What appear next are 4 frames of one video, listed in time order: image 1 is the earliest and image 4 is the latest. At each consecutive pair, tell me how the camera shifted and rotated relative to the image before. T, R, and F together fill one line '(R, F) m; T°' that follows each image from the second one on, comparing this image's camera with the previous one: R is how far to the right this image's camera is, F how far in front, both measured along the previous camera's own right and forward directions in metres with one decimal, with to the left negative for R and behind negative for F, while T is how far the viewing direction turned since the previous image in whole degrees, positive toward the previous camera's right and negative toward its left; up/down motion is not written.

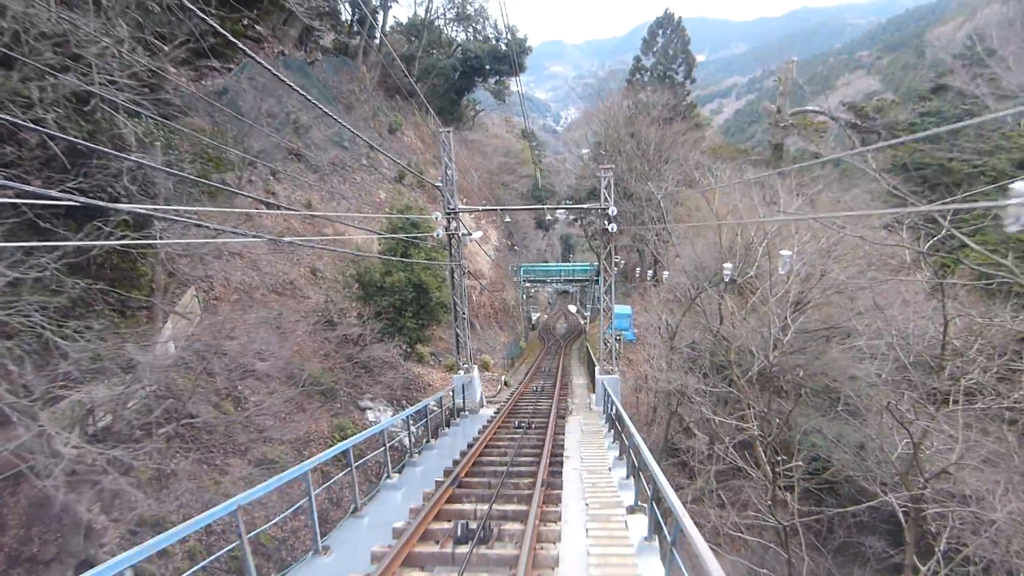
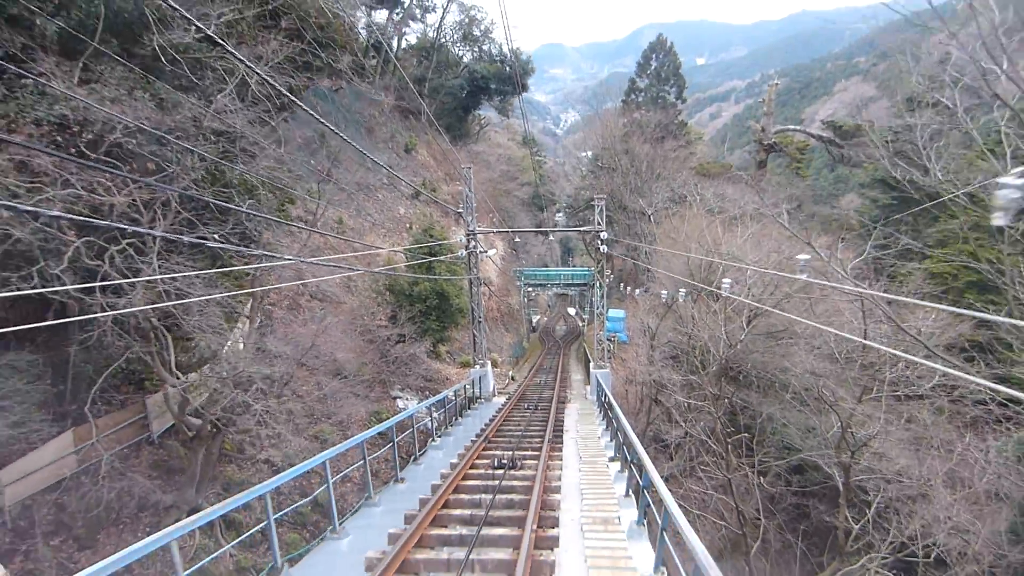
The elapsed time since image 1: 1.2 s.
(-0.1, -1.9) m; 0°
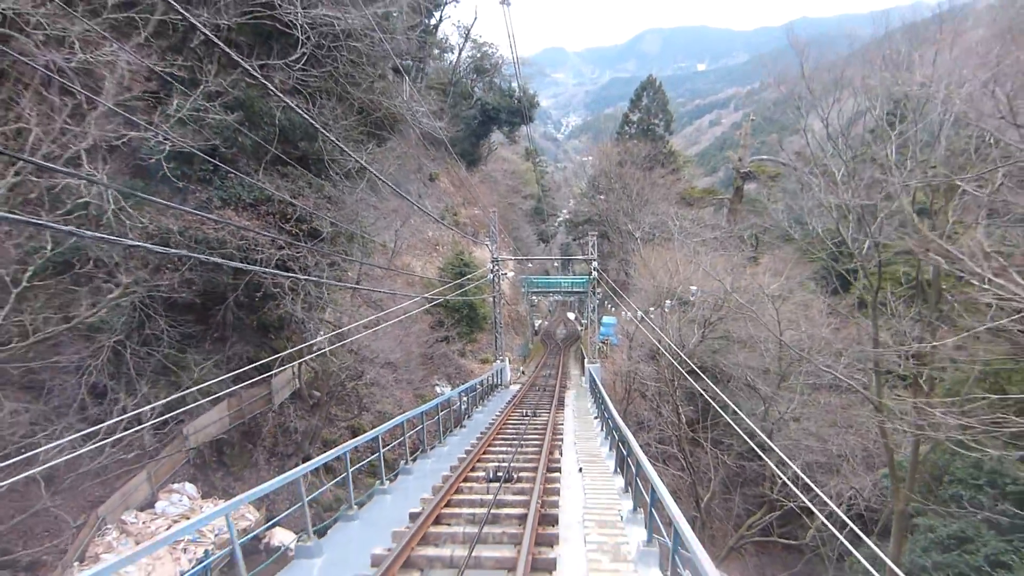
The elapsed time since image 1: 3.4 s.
(-0.2, -3.6) m; 0°
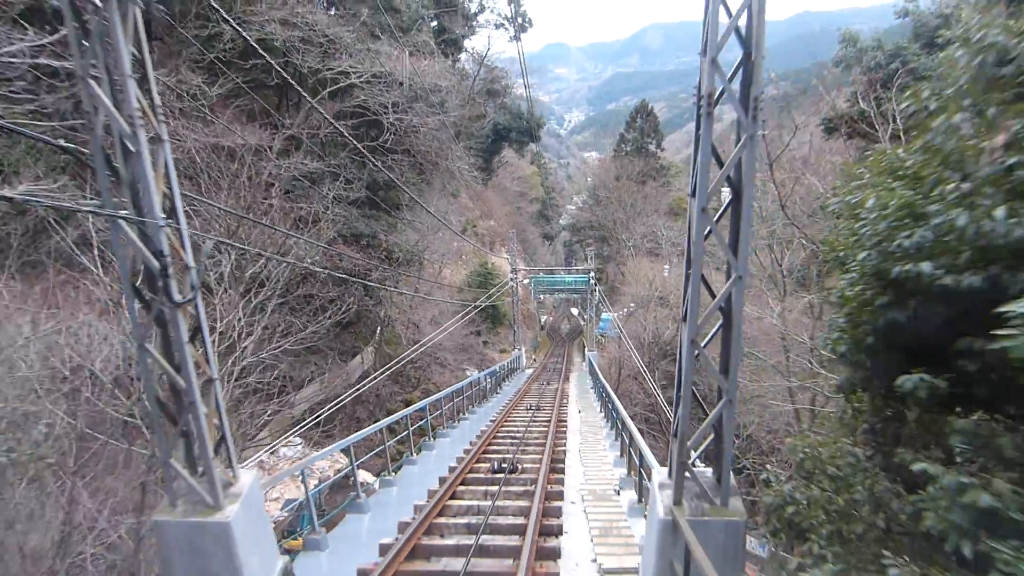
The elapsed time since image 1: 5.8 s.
(-0.2, -3.9) m; 0°
